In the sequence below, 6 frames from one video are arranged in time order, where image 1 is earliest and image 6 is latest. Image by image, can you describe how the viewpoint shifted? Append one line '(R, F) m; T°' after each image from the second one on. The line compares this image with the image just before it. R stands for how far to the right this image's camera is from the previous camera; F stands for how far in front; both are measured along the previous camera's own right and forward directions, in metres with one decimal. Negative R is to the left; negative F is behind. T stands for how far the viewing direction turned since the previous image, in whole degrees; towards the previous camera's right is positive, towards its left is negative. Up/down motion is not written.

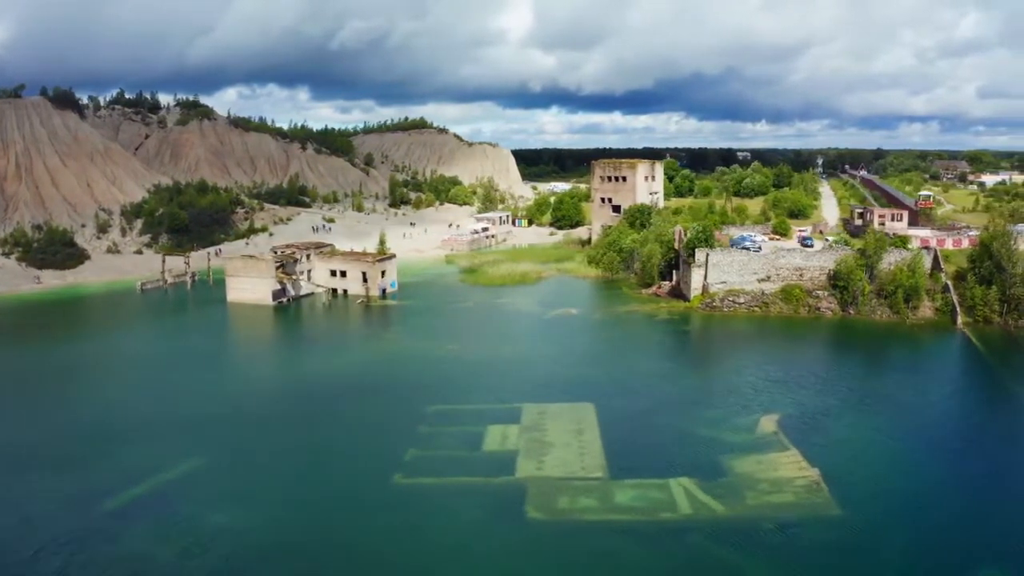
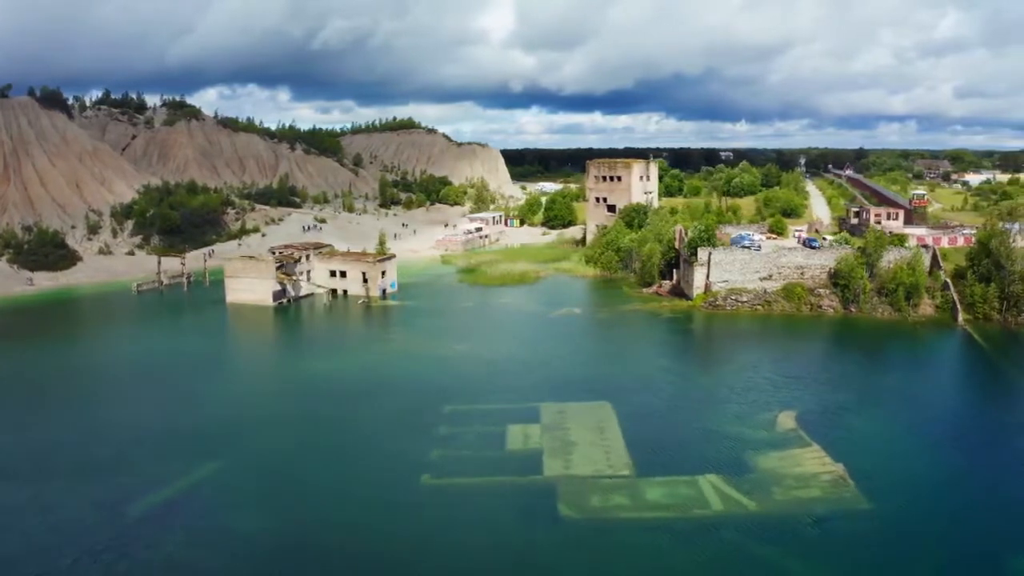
(-0.5, 0.0) m; +1°
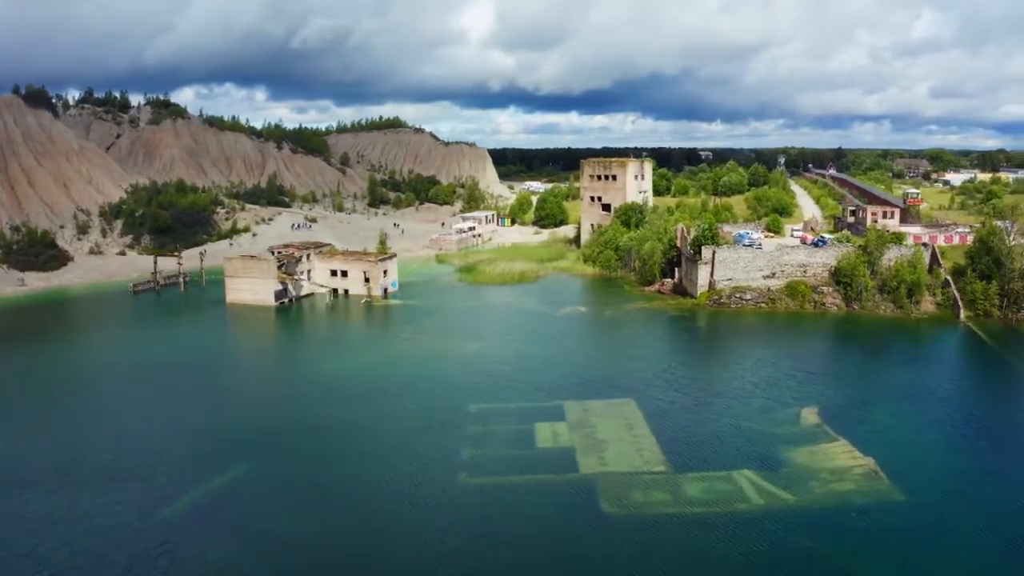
(-0.6, 0.0) m; +1°
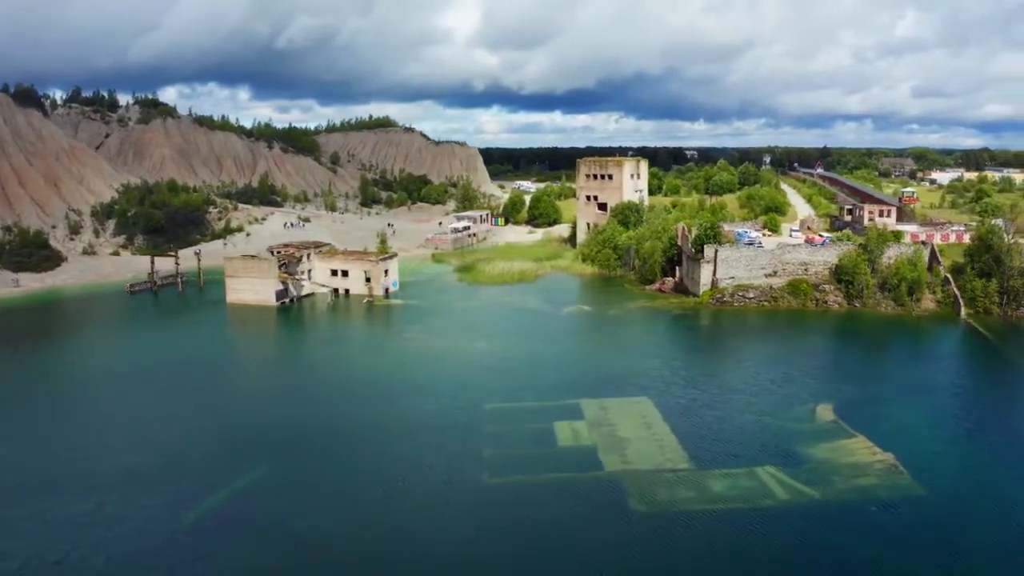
(-0.4, 0.0) m; +1°
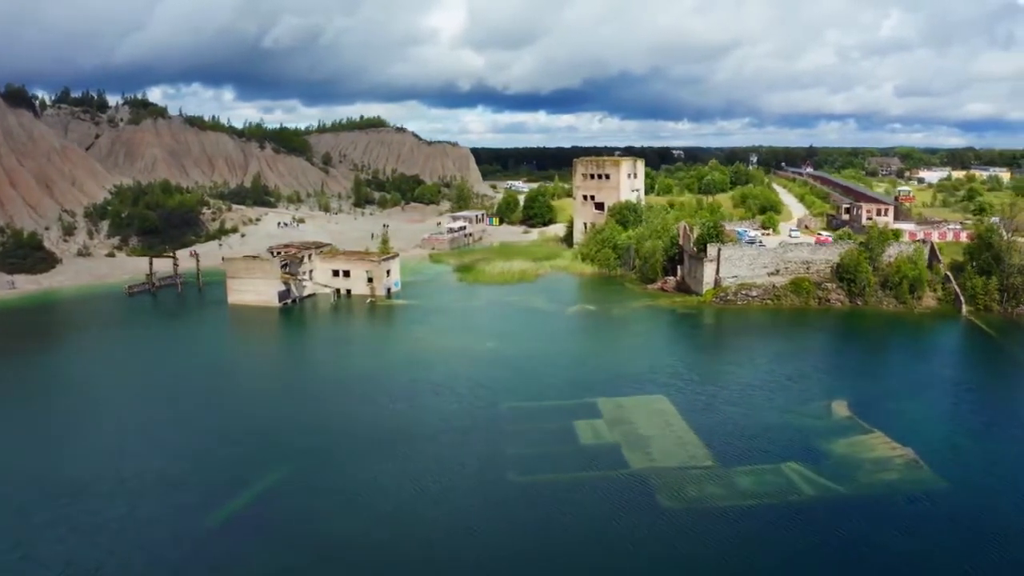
(-0.4, 0.0) m; +1°
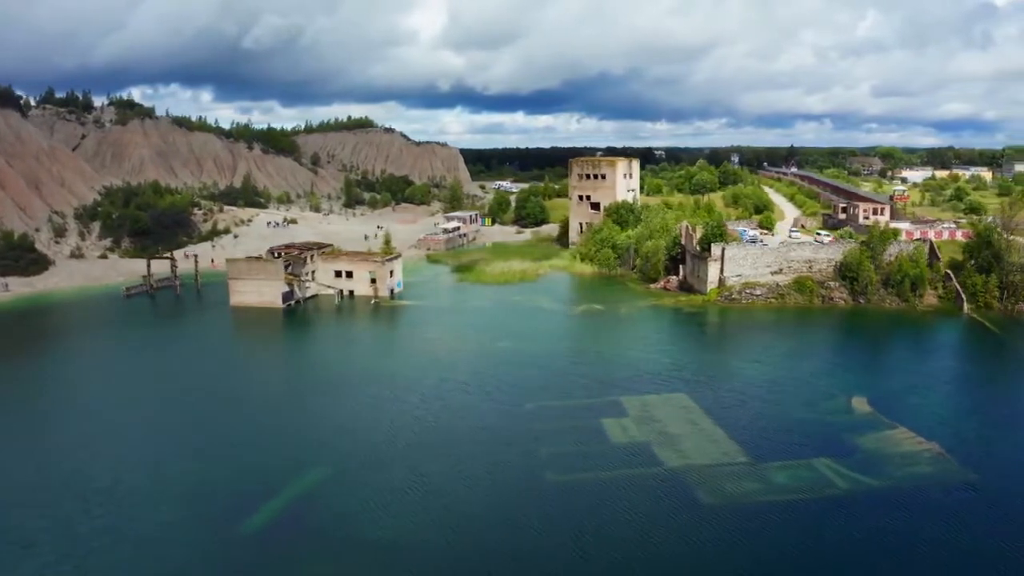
(-0.6, -0.1) m; +1°
